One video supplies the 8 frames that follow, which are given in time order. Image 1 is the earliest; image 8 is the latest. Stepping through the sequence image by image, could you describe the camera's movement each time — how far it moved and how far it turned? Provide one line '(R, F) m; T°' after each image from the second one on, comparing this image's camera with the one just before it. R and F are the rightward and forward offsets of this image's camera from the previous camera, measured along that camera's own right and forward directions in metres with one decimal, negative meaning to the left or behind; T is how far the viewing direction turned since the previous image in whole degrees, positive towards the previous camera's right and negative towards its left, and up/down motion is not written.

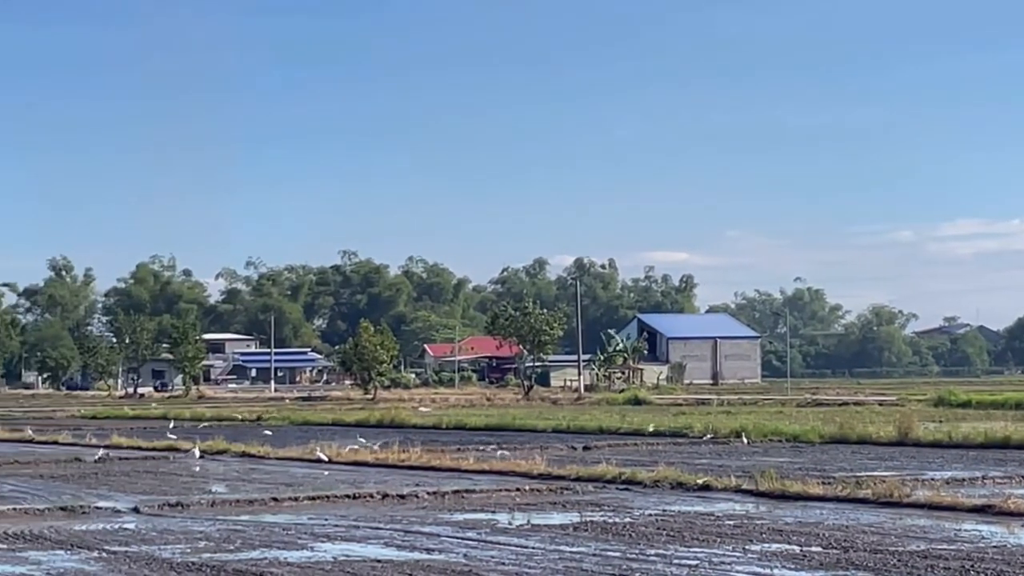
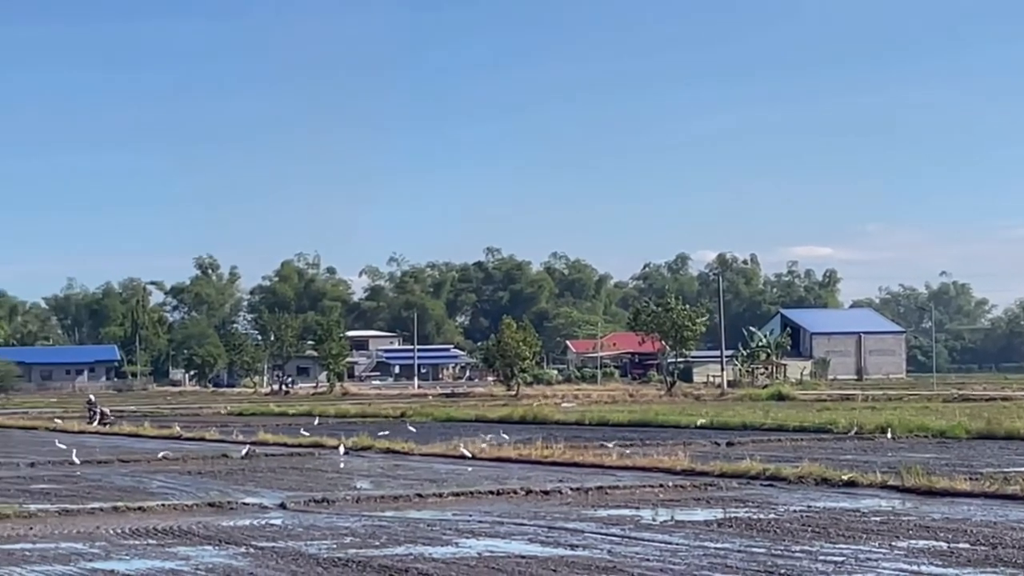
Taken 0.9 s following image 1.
(-0.2, 0.0) m; -4°
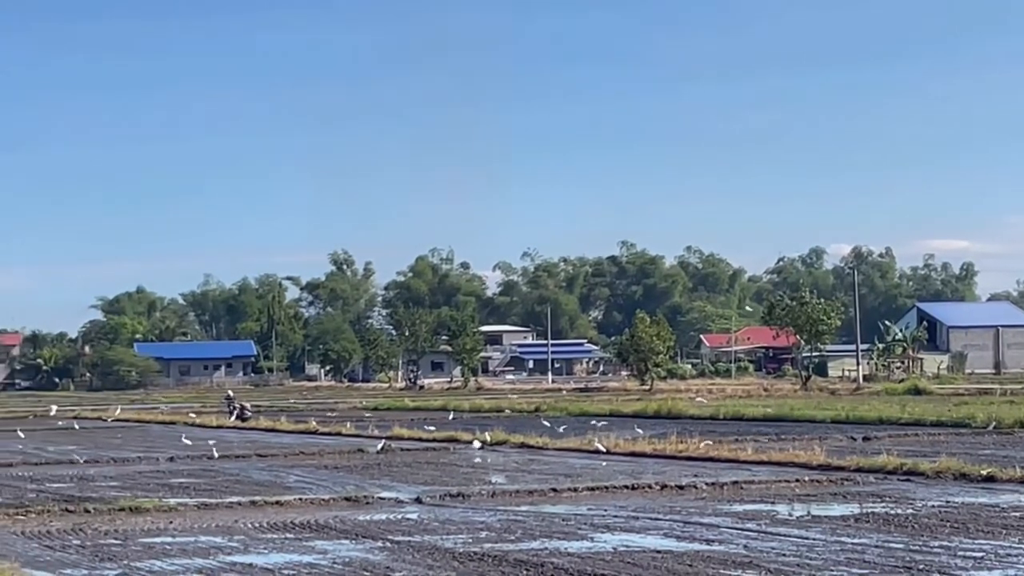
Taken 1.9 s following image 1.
(-0.5, 0.0) m; -3°
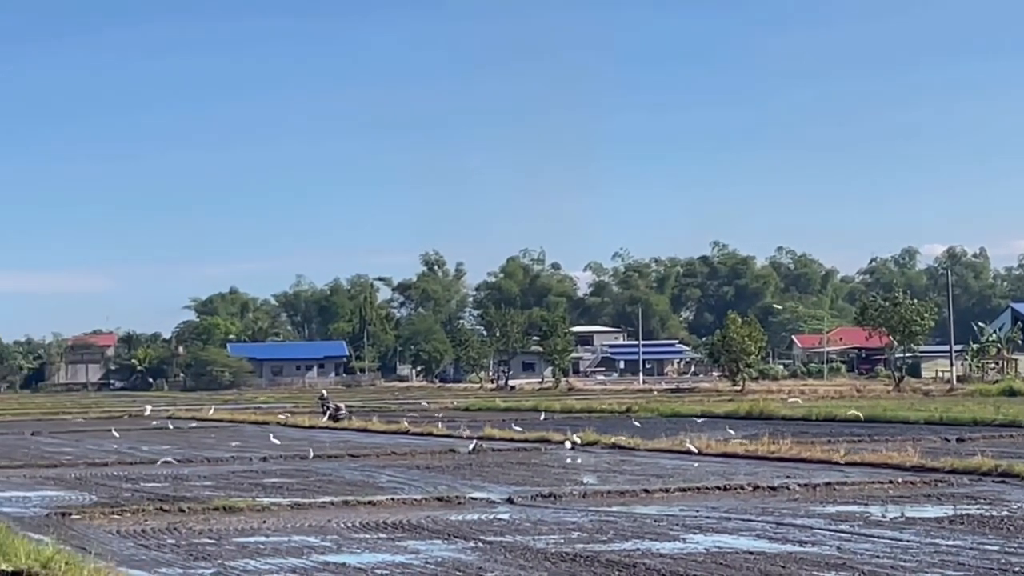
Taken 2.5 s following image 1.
(-0.4, 0.0) m; -2°
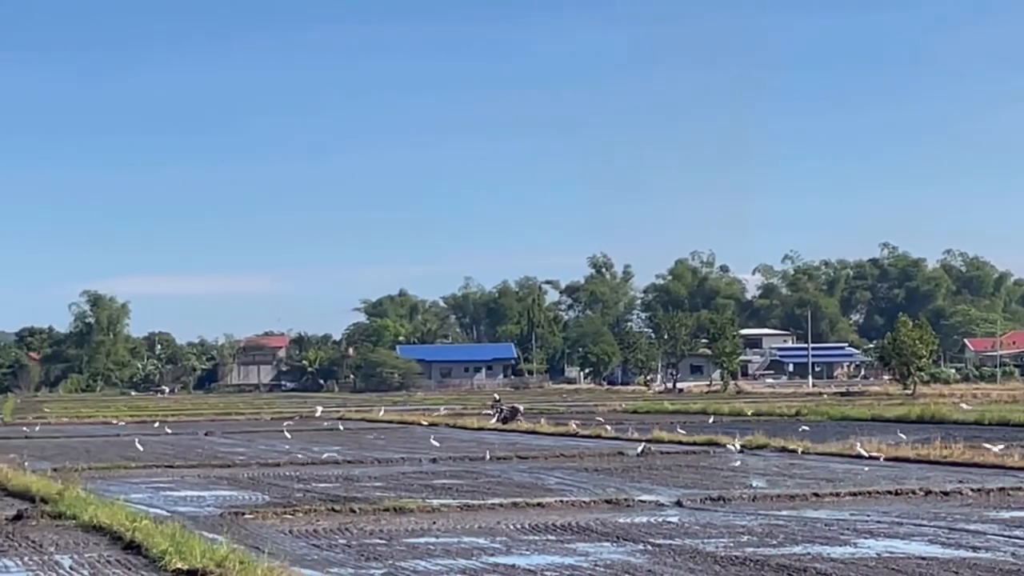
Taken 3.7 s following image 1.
(-0.7, 0.0) m; -4°
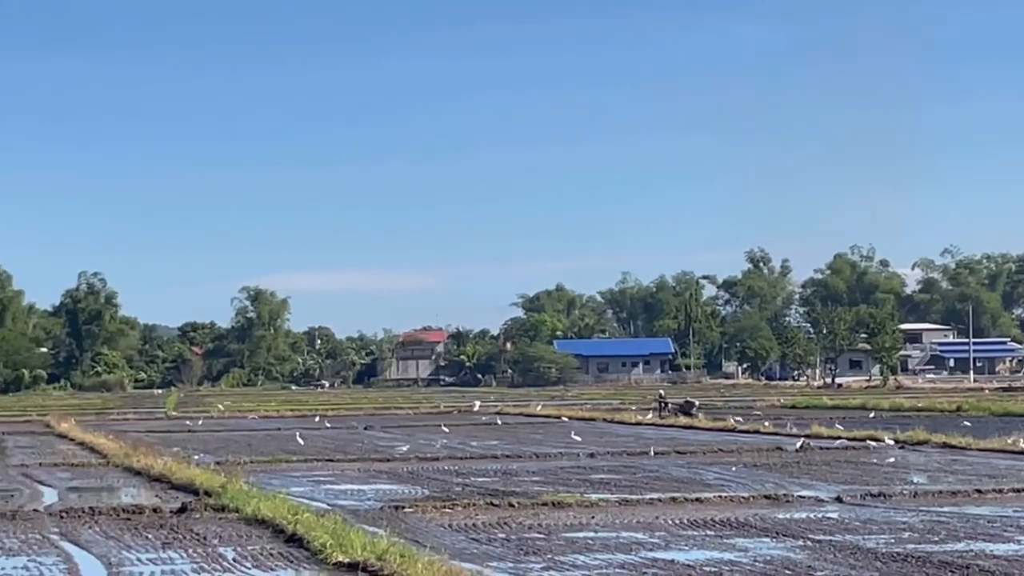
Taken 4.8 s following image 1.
(-0.6, 0.0) m; -3°
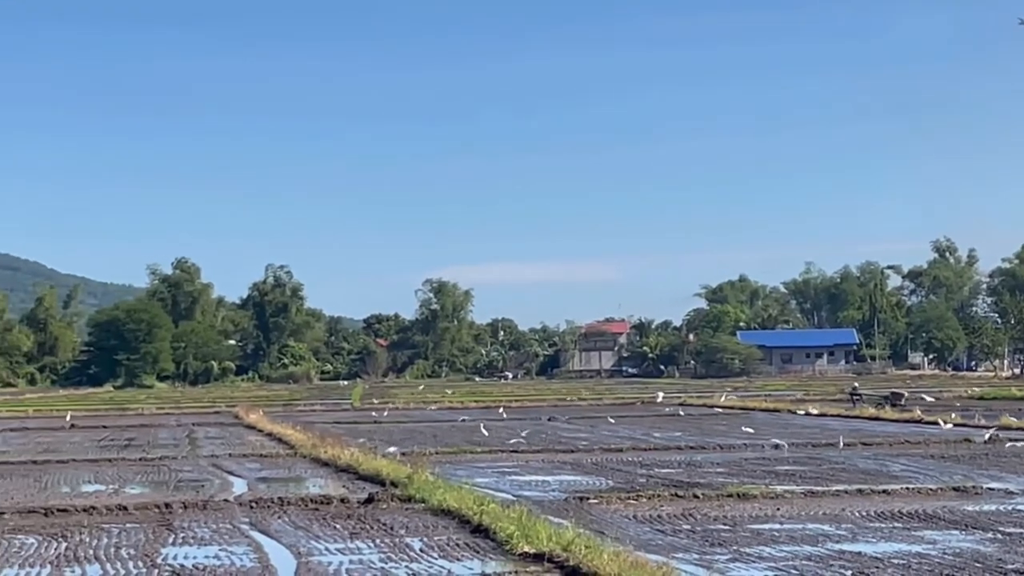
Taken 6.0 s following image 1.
(-0.7, 0.0) m; -4°
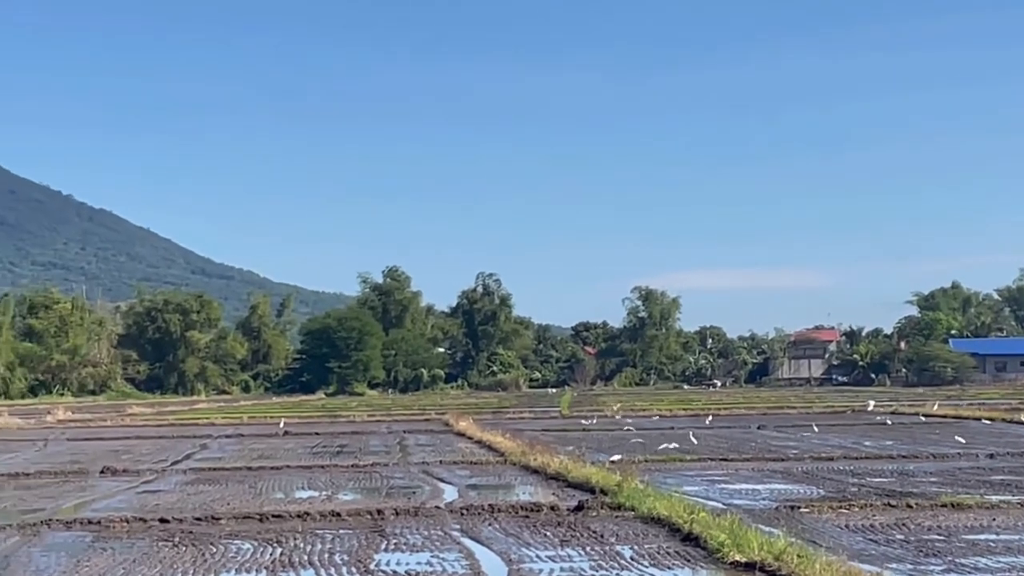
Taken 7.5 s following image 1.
(-0.9, 0.0) m; -4°
